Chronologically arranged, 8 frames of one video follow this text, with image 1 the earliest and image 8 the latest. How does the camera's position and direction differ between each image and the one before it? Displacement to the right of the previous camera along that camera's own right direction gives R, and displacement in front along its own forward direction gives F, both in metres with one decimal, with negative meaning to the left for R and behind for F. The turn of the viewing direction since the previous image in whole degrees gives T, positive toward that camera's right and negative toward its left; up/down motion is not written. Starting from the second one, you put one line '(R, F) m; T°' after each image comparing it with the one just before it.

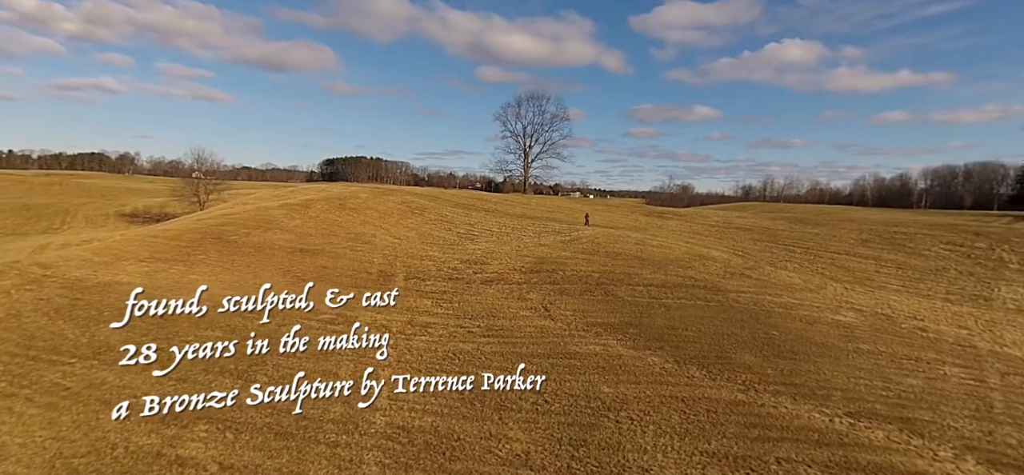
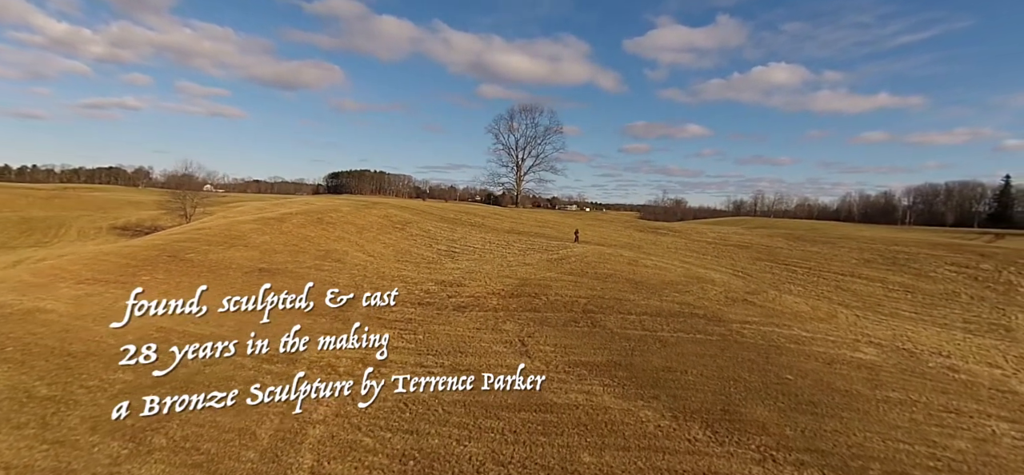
(+0.6, +2.0) m; +1°
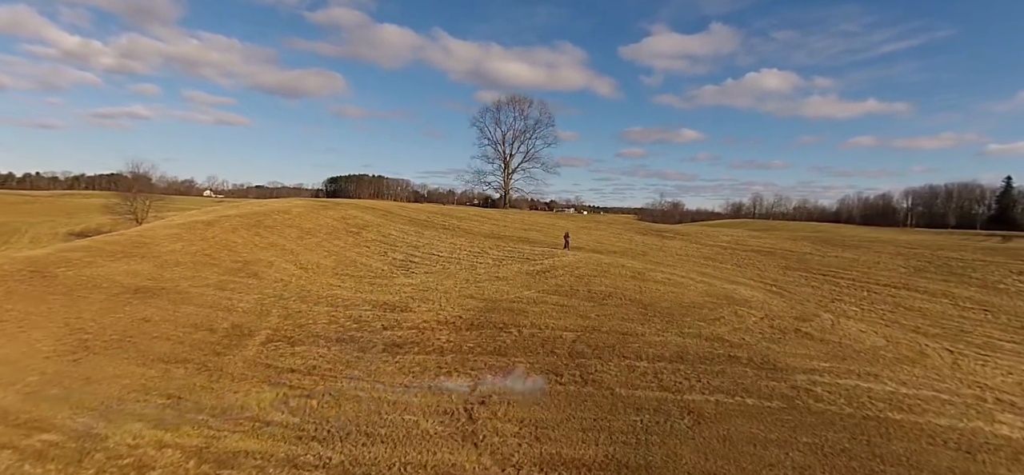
(+1.0, +5.2) m; 0°
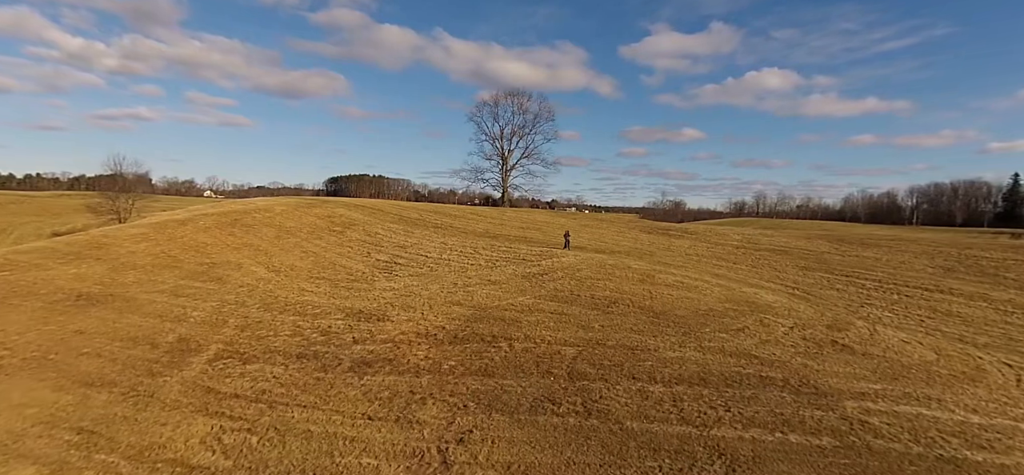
(+0.3, +1.8) m; 0°
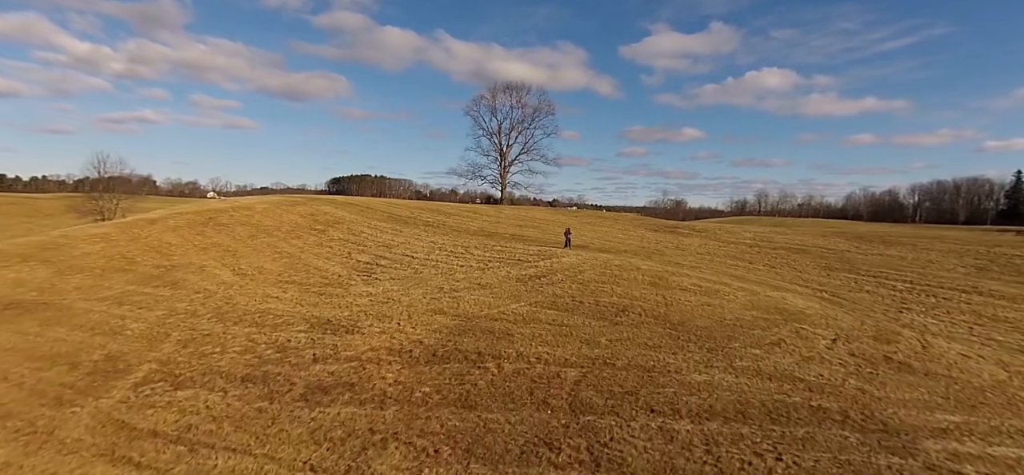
(+0.2, +1.8) m; 0°
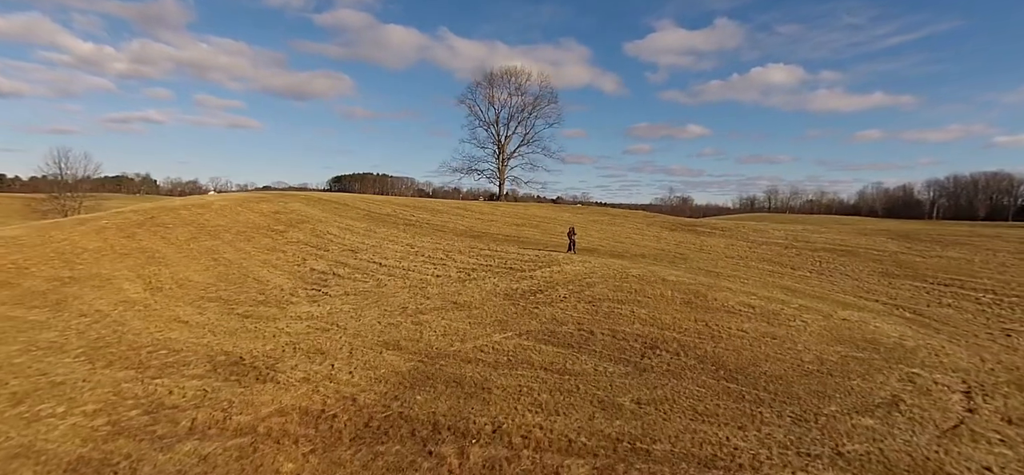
(+0.4, +3.2) m; -1°
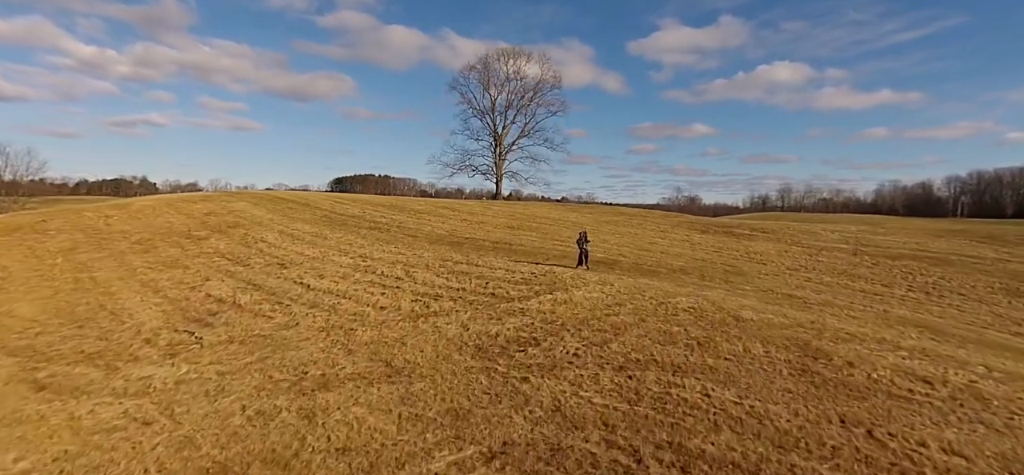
(+0.4, +4.1) m; -1°
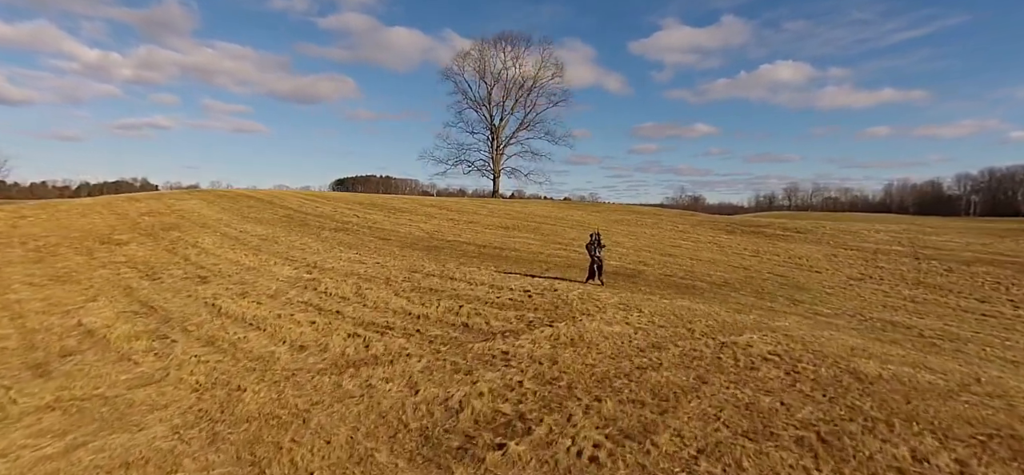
(+0.2, +2.5) m; 0°
